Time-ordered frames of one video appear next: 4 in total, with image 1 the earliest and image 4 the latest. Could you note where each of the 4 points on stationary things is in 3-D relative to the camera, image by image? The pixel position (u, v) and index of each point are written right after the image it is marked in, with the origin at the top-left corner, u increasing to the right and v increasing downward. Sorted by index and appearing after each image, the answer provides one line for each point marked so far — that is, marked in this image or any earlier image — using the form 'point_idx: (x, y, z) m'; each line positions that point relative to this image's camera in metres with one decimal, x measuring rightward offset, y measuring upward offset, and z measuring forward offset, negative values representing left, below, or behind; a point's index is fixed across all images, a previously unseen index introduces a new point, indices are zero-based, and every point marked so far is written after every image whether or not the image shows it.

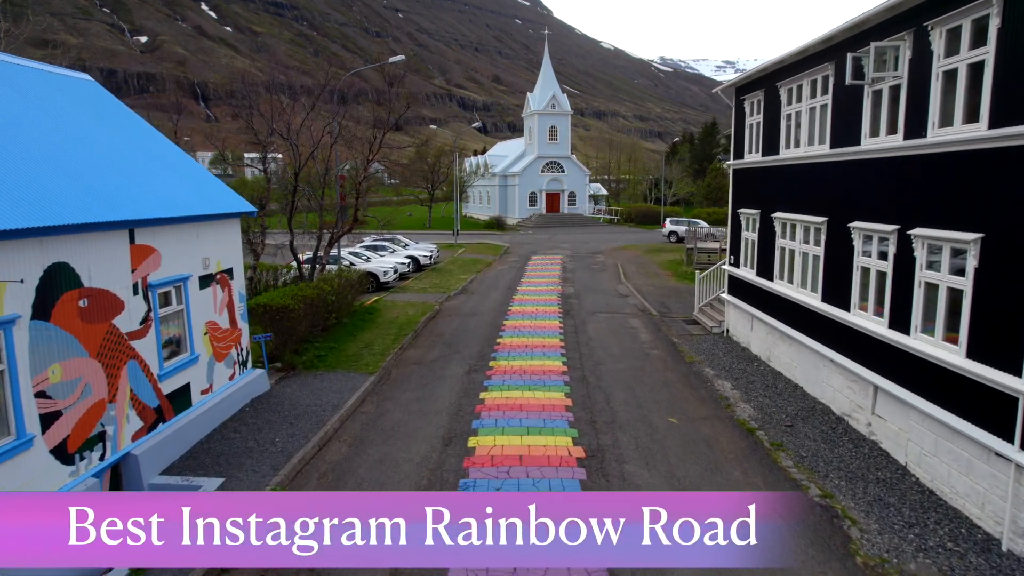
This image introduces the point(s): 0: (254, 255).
0: (-7.0, +0.9, +18.5) m
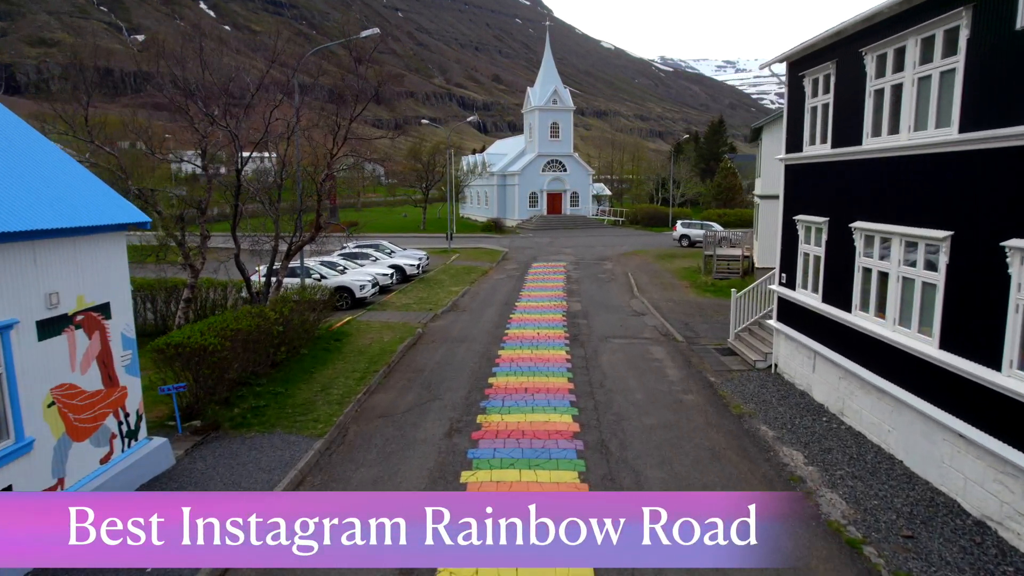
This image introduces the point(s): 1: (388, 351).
0: (-7.1, +0.3, +15.1) m
1: (-2.9, -1.5, +16.0) m
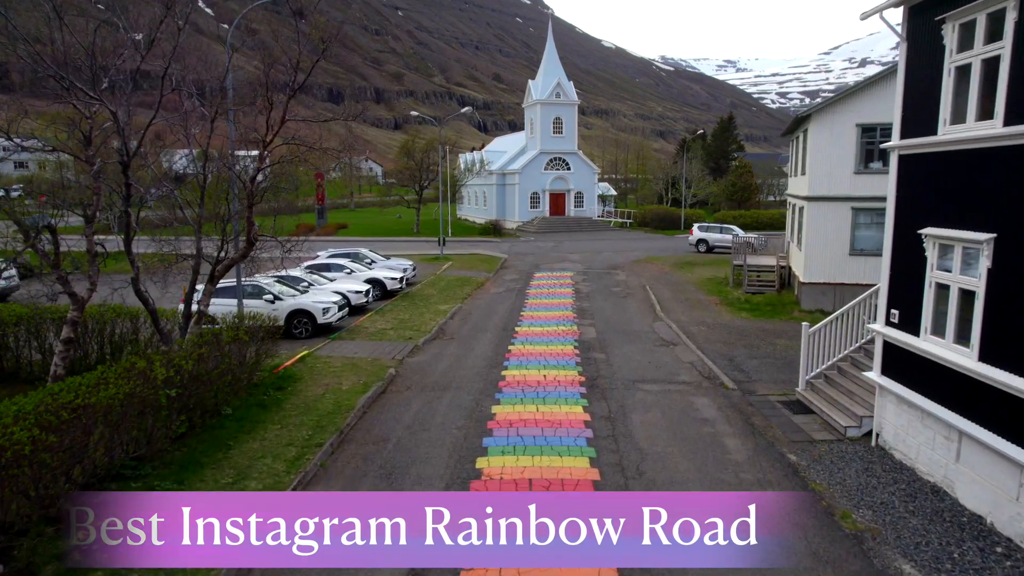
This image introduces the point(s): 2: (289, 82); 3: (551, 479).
0: (-7.1, -0.3, +11.0) m
1: (-3.0, -2.1, +11.9) m
2: (-3.8, +3.5, +11.5) m
3: (+0.5, -2.5, +9.2) m
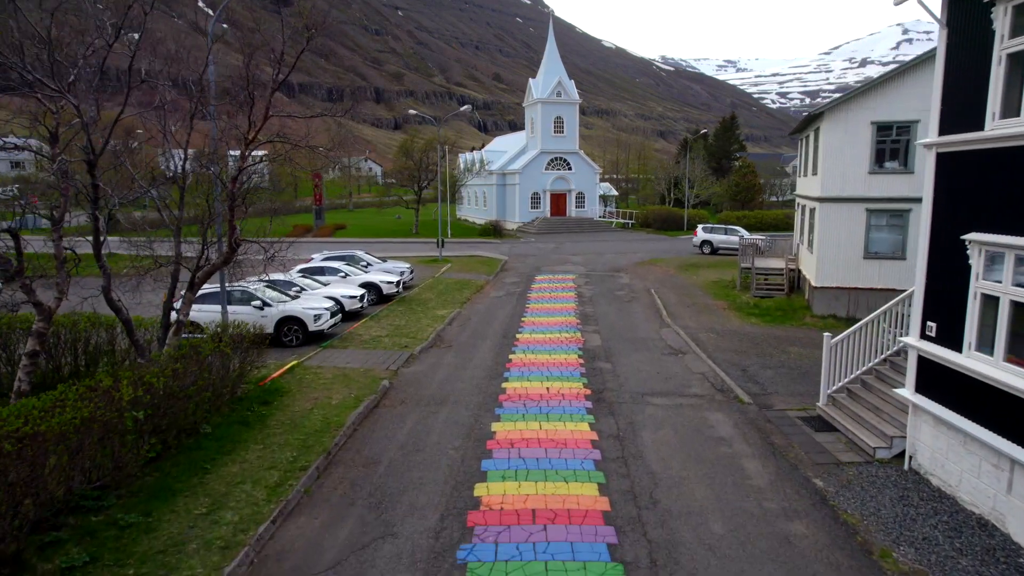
0: (-7.1, -0.4, +10.2) m
1: (-3.0, -2.3, +11.1) m
2: (-3.8, +3.4, +10.7) m
3: (+0.5, -2.7, +8.3) m
